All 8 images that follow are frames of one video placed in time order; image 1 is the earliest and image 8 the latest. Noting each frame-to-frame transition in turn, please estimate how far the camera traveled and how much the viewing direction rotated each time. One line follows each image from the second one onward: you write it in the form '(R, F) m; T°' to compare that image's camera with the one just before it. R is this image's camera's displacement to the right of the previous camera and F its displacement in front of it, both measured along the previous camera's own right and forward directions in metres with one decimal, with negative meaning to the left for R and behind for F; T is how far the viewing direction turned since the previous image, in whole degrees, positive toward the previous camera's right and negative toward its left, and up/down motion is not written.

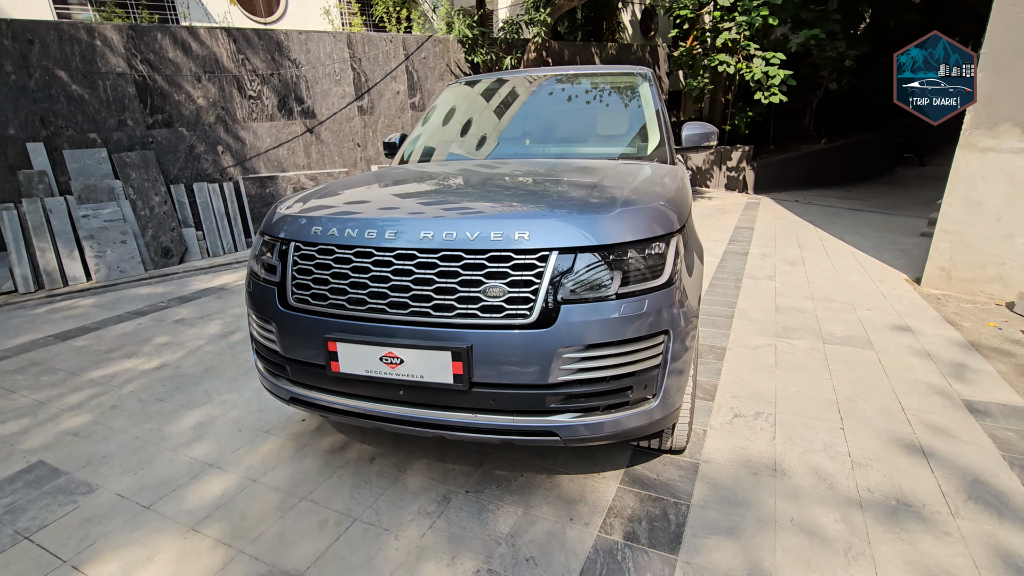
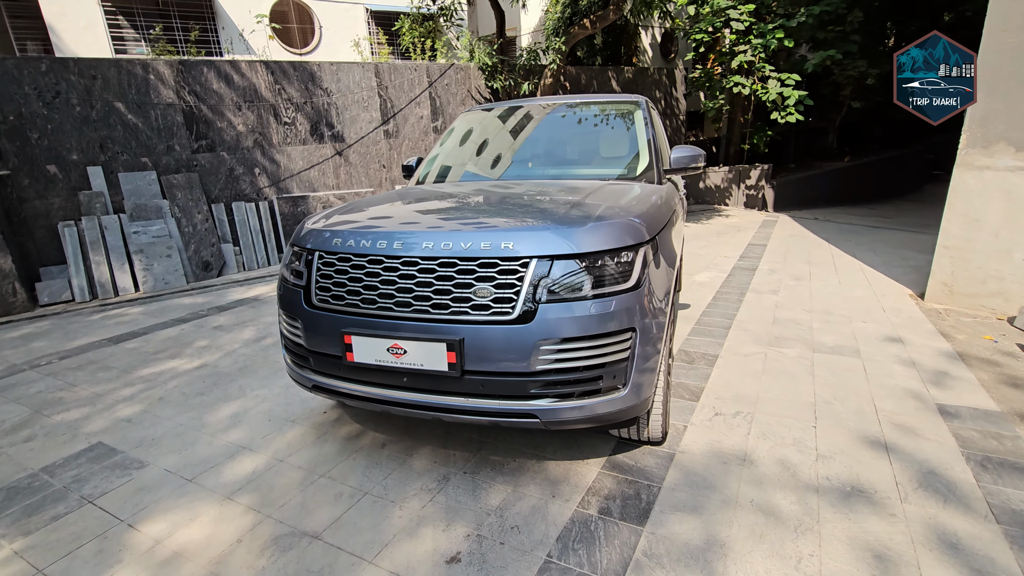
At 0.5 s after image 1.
(+0.1, -0.3) m; -3°
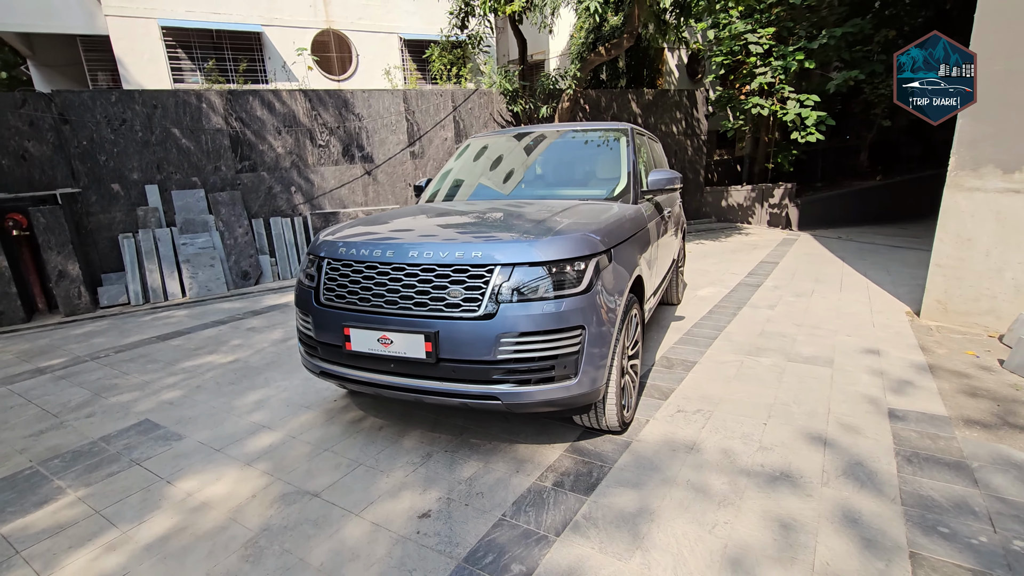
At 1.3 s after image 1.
(+0.3, -0.3) m; -4°
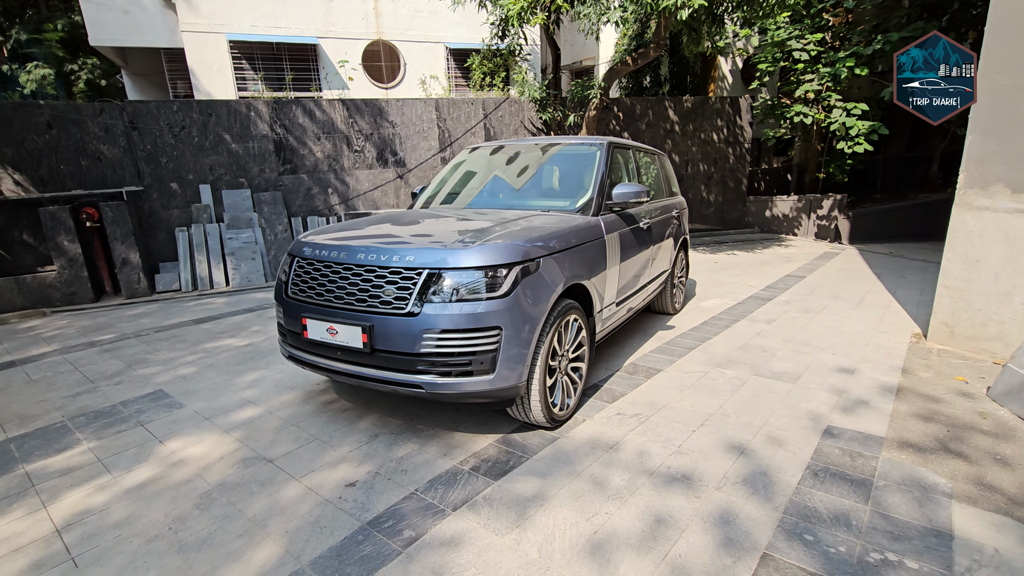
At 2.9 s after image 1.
(+0.6, -0.2) m; -6°
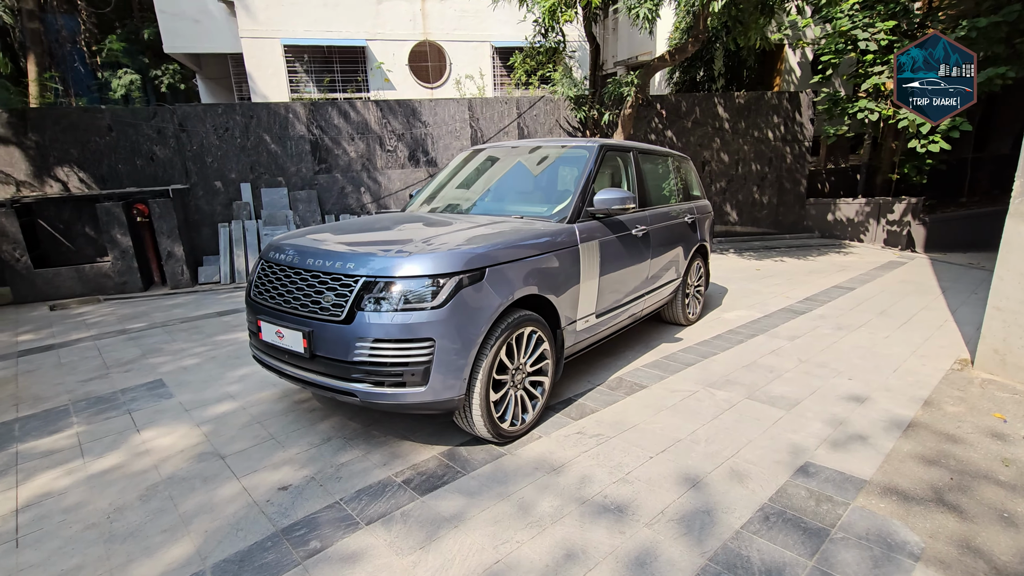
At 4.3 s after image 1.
(+0.6, +0.1) m; -7°
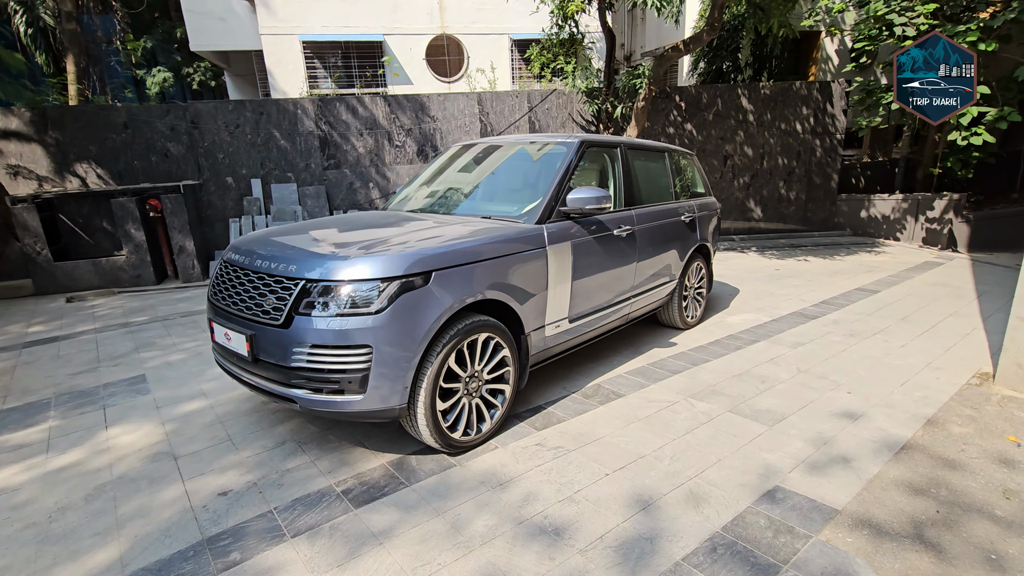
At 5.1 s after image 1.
(+0.4, +0.1) m; -4°
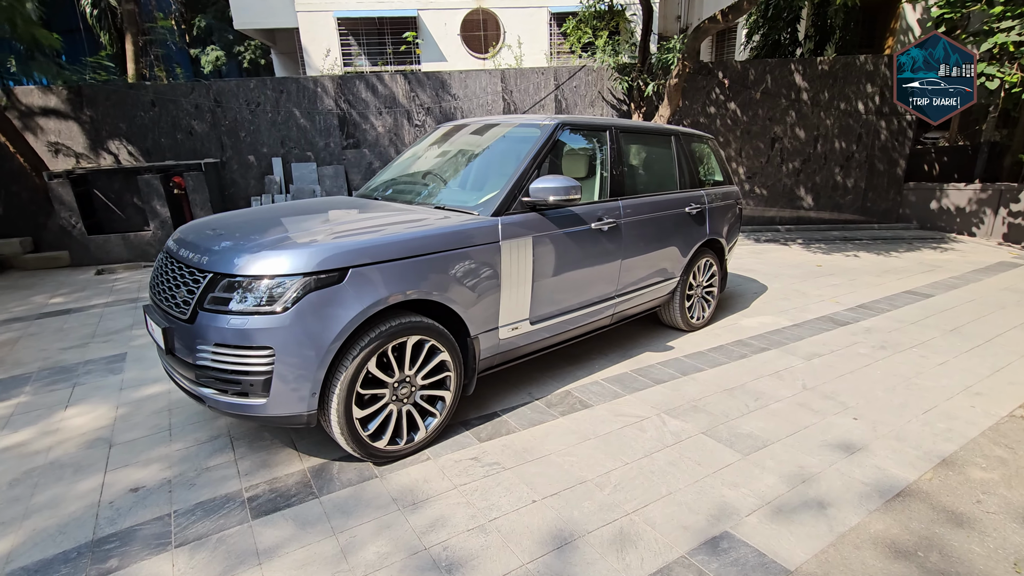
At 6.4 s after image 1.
(+0.6, +0.3) m; -6°
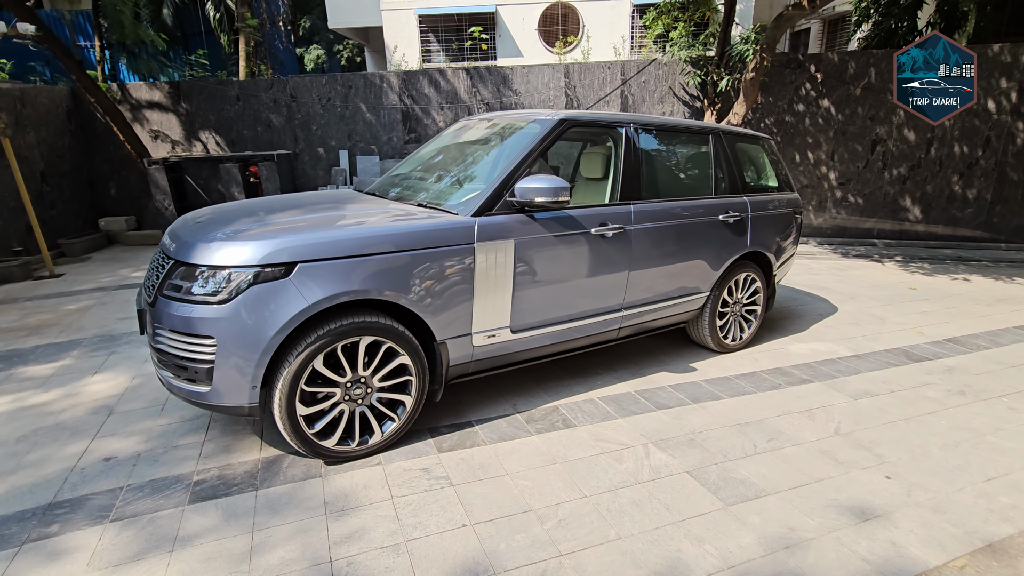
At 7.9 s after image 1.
(+0.6, +0.2) m; -10°
